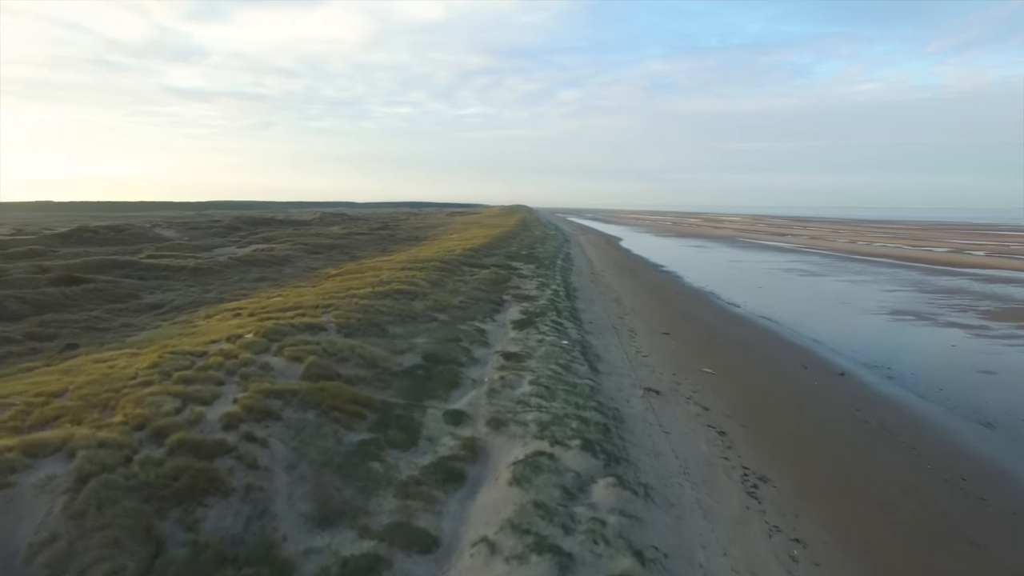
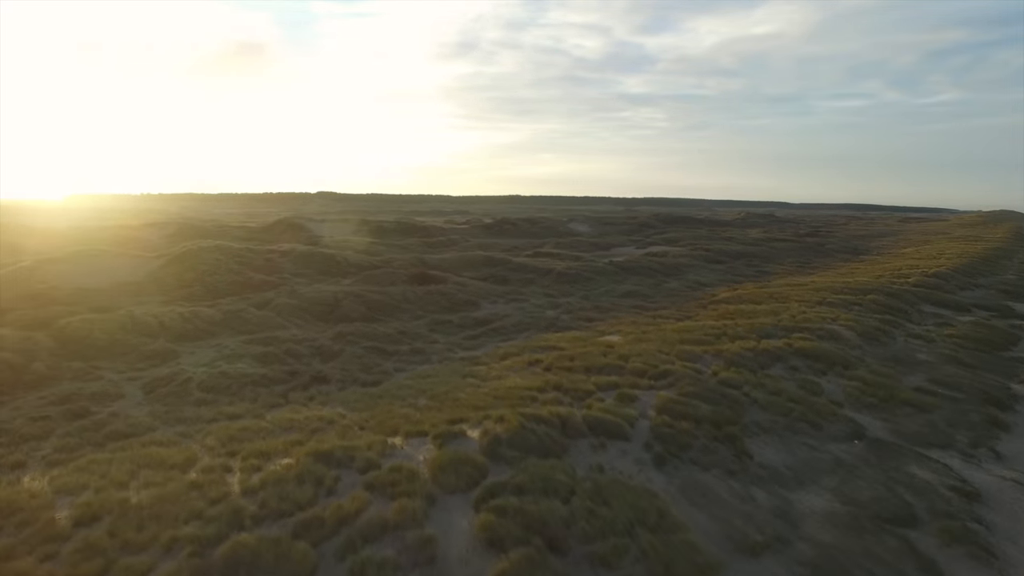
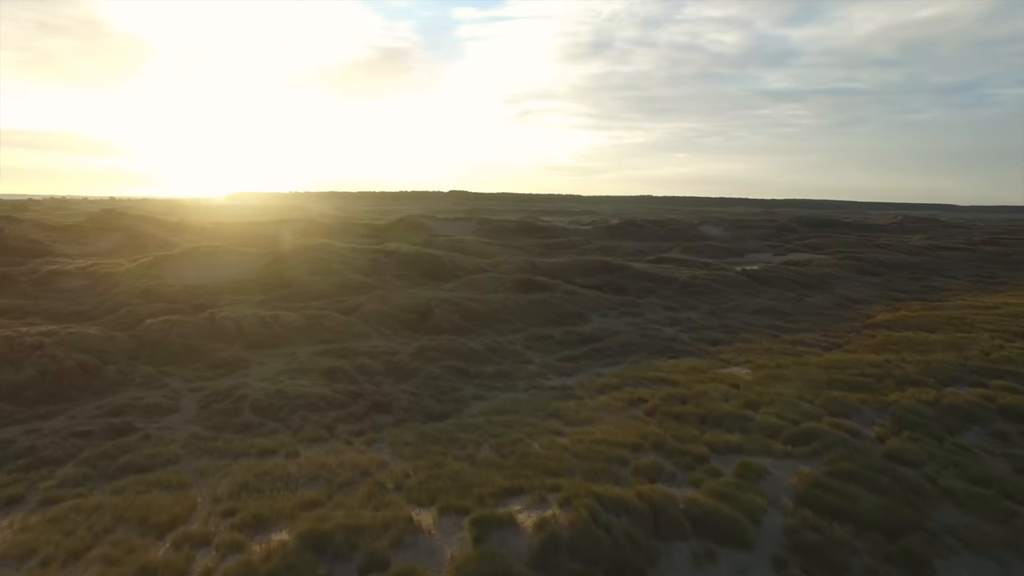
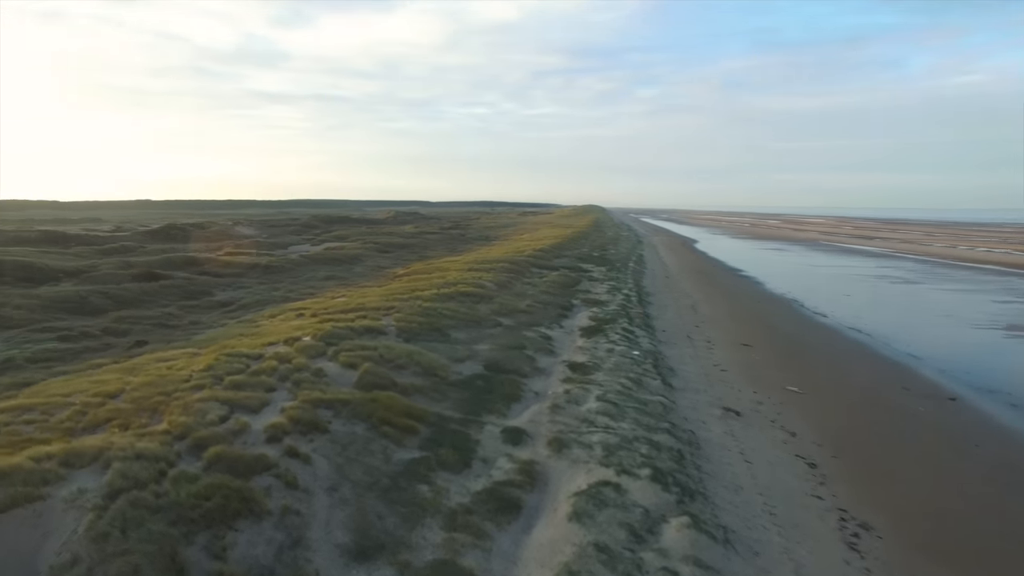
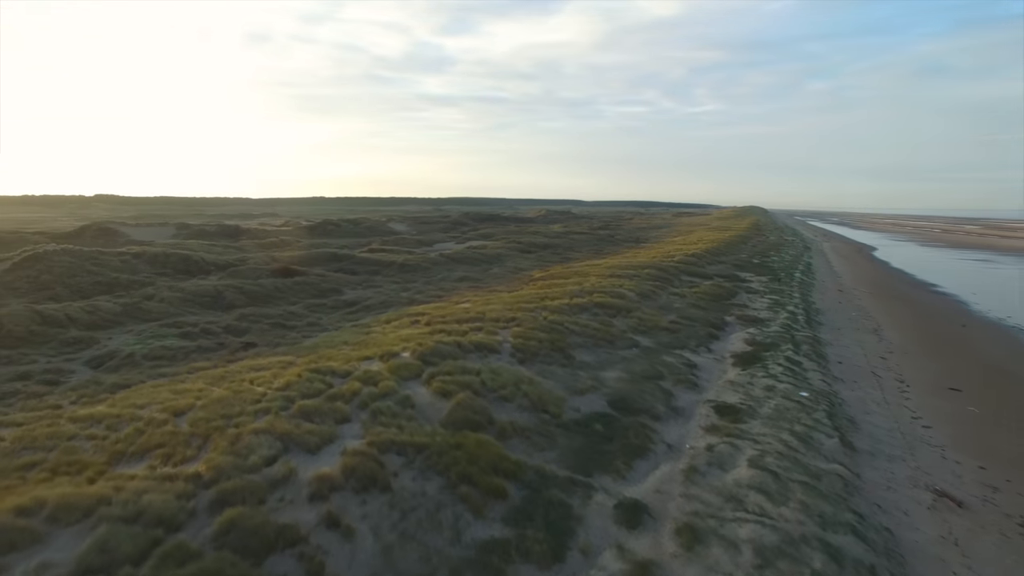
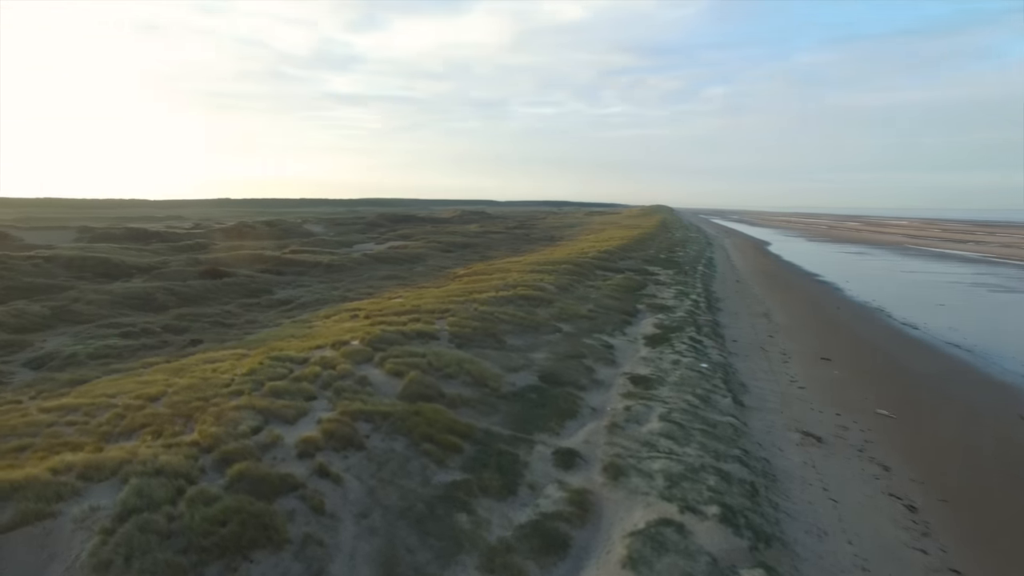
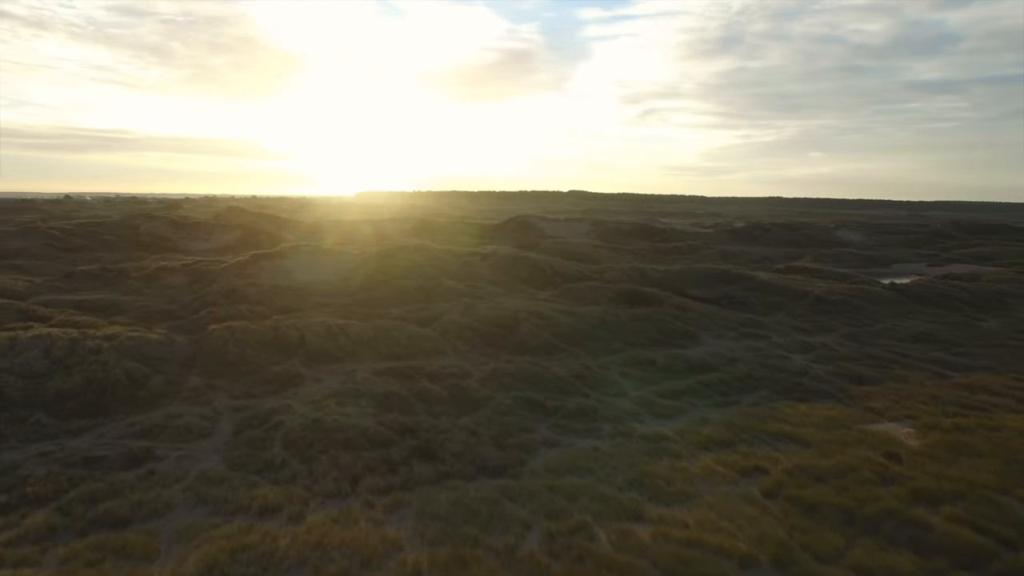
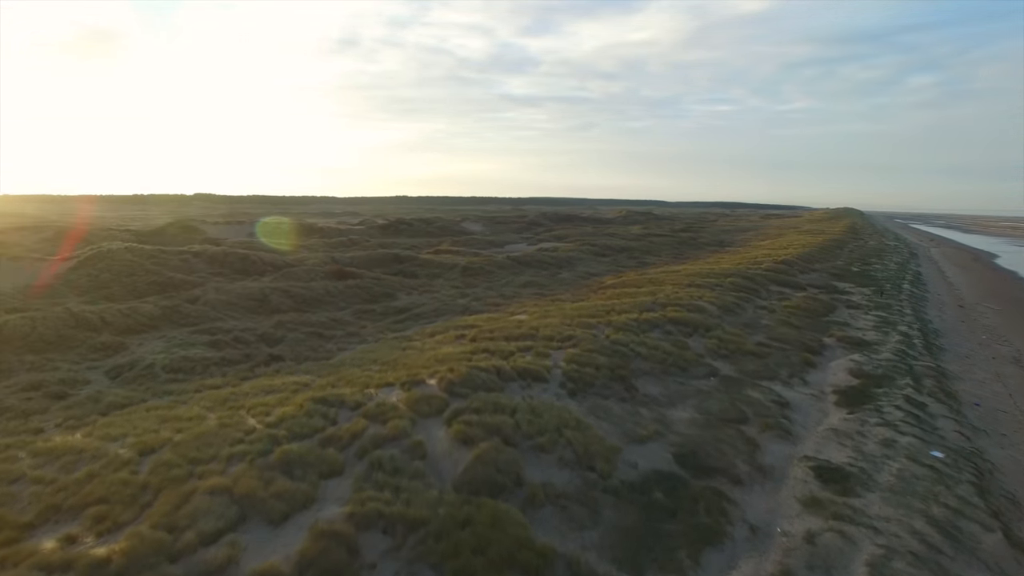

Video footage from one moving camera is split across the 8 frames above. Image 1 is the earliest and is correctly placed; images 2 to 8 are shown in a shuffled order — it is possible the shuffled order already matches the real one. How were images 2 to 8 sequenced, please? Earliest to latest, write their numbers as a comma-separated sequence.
4, 6, 5, 8, 2, 3, 7
